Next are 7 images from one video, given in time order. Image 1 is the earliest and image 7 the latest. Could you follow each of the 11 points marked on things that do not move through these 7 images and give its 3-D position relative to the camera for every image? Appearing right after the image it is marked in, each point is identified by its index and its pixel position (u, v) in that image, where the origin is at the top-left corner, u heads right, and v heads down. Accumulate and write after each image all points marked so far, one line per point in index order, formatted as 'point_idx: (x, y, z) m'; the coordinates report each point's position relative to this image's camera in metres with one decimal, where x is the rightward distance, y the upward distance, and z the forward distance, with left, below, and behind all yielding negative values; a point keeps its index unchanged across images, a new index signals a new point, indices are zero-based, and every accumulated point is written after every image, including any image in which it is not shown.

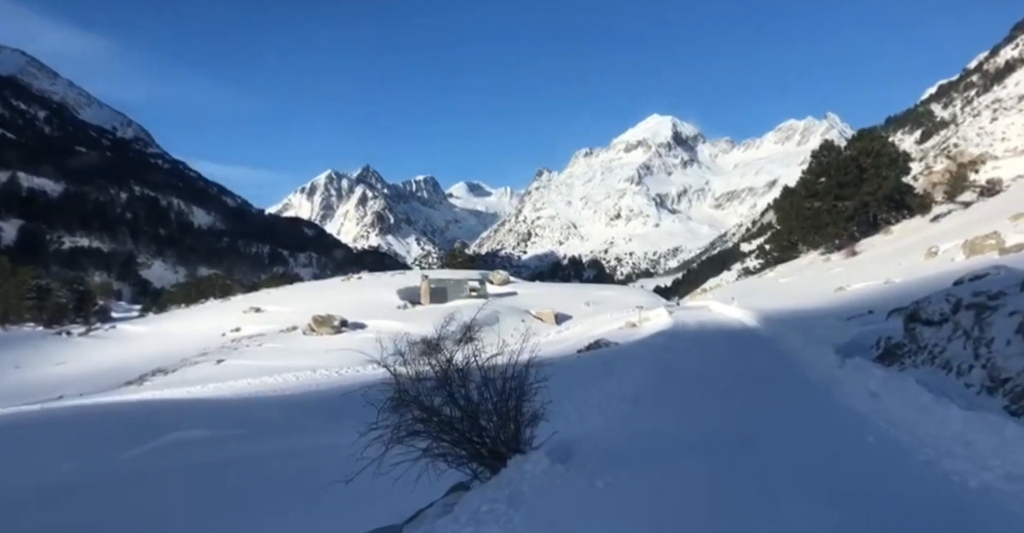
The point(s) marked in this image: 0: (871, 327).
0: (+9.0, -1.5, +16.0) m
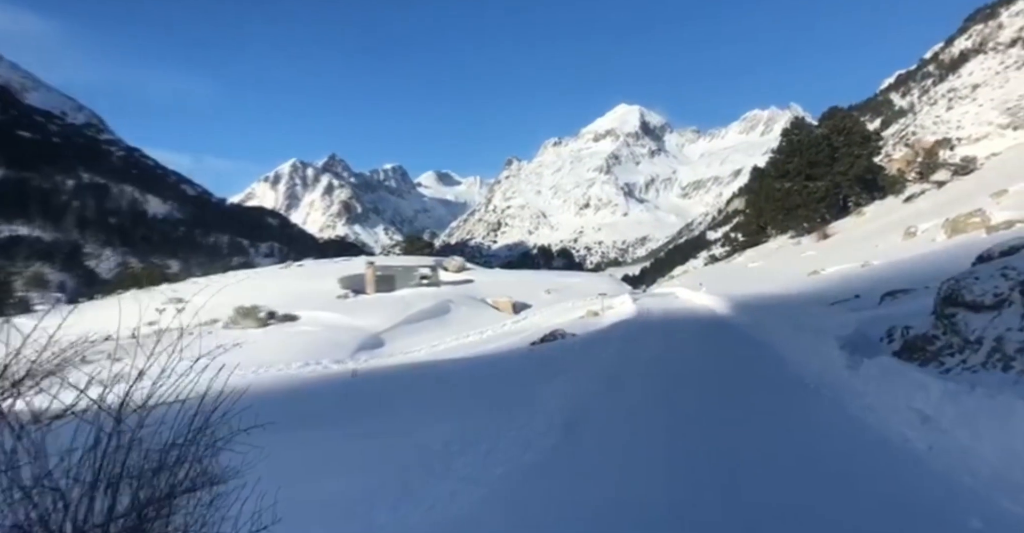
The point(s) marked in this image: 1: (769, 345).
0: (+7.5, -1.0, +13.4) m
1: (+4.9, -1.6, +12.4) m
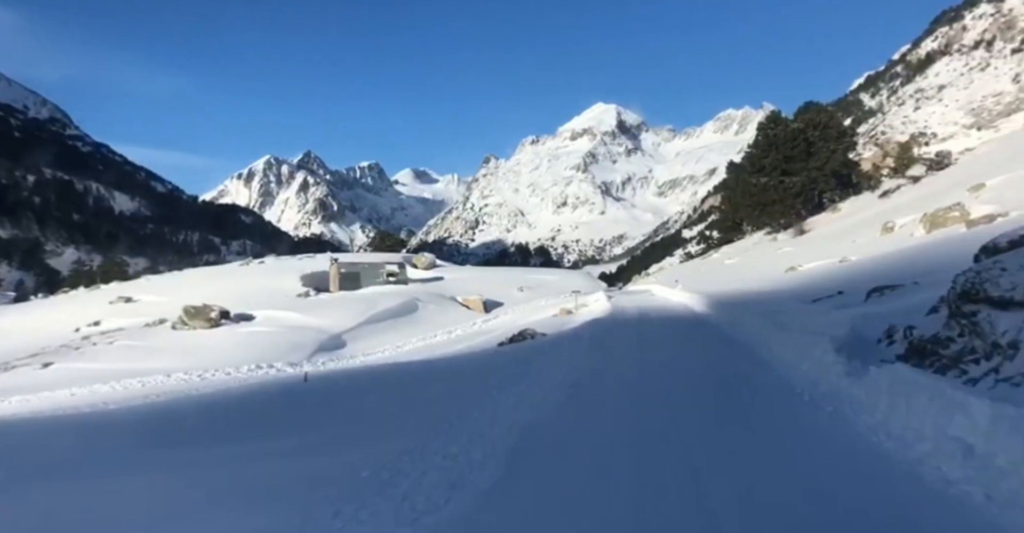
0: (+6.7, -0.9, +12.3) m
1: (+4.2, -1.5, +11.2) m
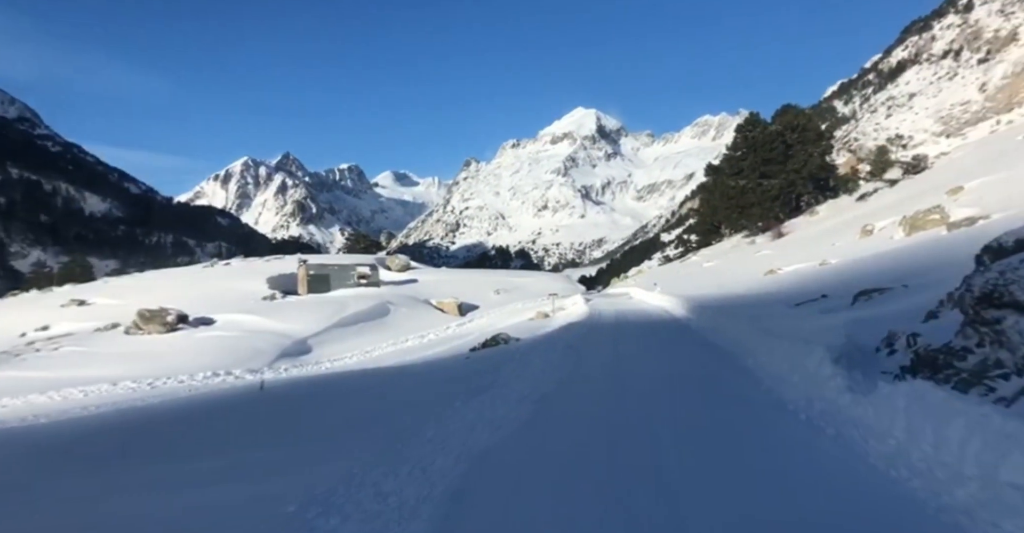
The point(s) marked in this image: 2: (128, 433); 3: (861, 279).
0: (+6.1, -0.9, +11.6) m
1: (+3.6, -1.5, +10.4) m
2: (-7.4, -3.2, +12.3) m
3: (+10.2, -0.4, +18.7) m
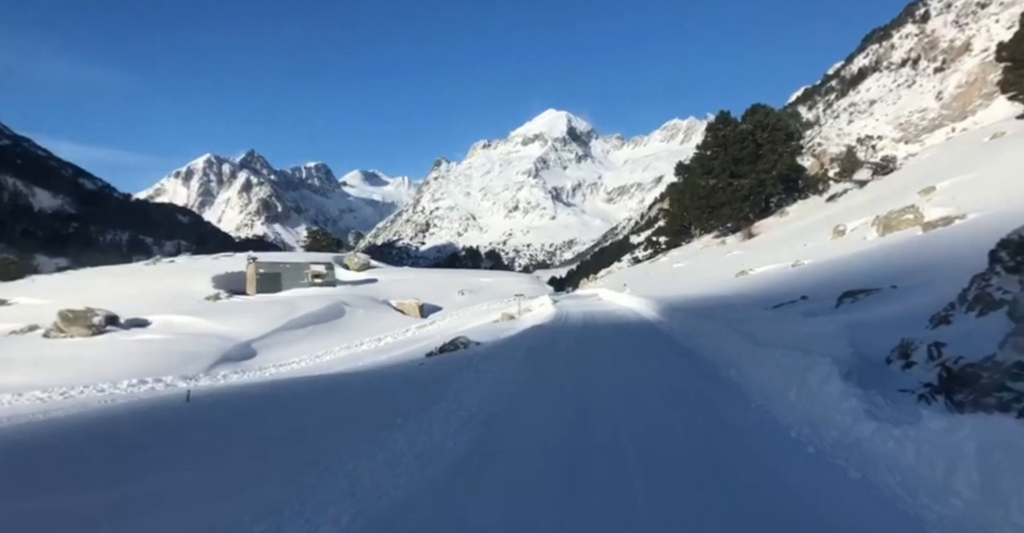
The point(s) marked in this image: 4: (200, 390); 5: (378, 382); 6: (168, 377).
0: (+5.3, -0.9, +10.3) m
1: (+2.9, -1.5, +9.0) m
2: (-8.2, -3.1, +10.4) m
3: (+9.1, -0.4, +17.6) m
4: (-9.2, -3.6, +18.8) m
5: (-3.3, -2.9, +16.0) m
6: (-10.6, -3.4, +19.7) m
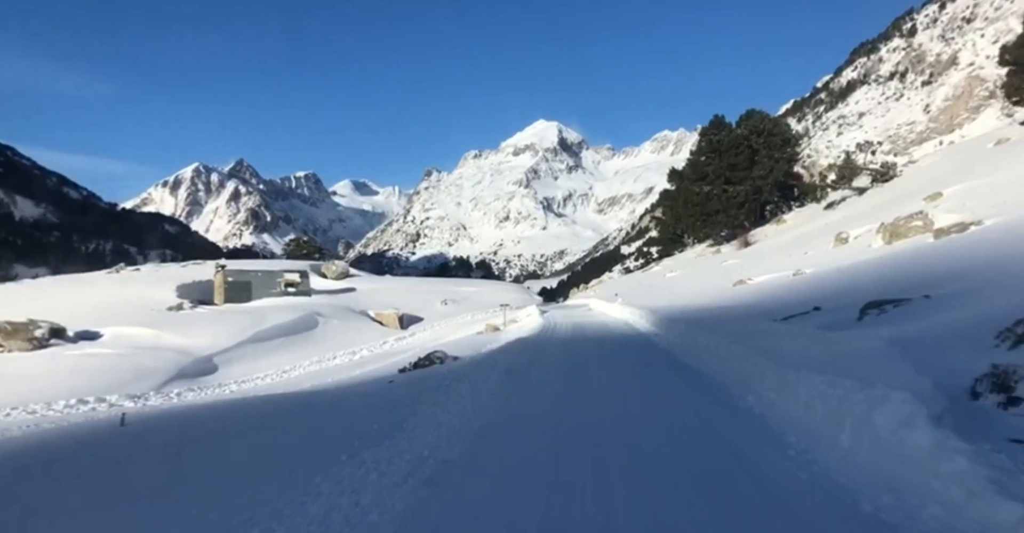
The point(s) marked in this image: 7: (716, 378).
0: (+4.9, -1.0, +8.7) m
1: (+2.5, -1.5, +7.3) m
2: (-8.6, -3.2, +8.5) m
3: (+8.6, -0.5, +16.0) m
4: (-9.7, -3.8, +16.9) m
5: (-3.8, -3.1, +14.2) m
6: (-11.1, -3.6, +17.7) m
7: (+3.0, -1.6, +9.4) m
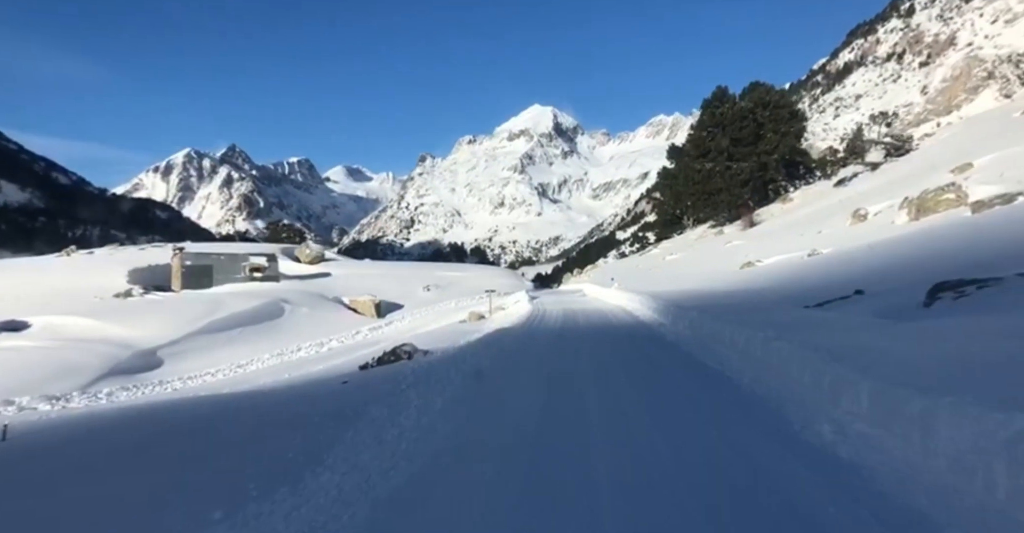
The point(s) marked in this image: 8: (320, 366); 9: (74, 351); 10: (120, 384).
0: (+4.5, -0.6, +6.1) m
1: (+2.1, -1.2, +4.7) m
2: (-9.0, -2.9, +5.9) m
3: (+8.1, 0.0, +13.4) m
4: (-10.1, -3.3, +14.3) m
5: (-4.2, -2.6, +11.6) m
6: (-11.6, -3.1, +15.1) m
7: (+2.6, -1.2, +6.9) m
8: (-5.6, -2.9, +18.2) m
9: (-12.7, -2.5, +18.6) m
10: (-10.6, -3.2, +17.1) m
